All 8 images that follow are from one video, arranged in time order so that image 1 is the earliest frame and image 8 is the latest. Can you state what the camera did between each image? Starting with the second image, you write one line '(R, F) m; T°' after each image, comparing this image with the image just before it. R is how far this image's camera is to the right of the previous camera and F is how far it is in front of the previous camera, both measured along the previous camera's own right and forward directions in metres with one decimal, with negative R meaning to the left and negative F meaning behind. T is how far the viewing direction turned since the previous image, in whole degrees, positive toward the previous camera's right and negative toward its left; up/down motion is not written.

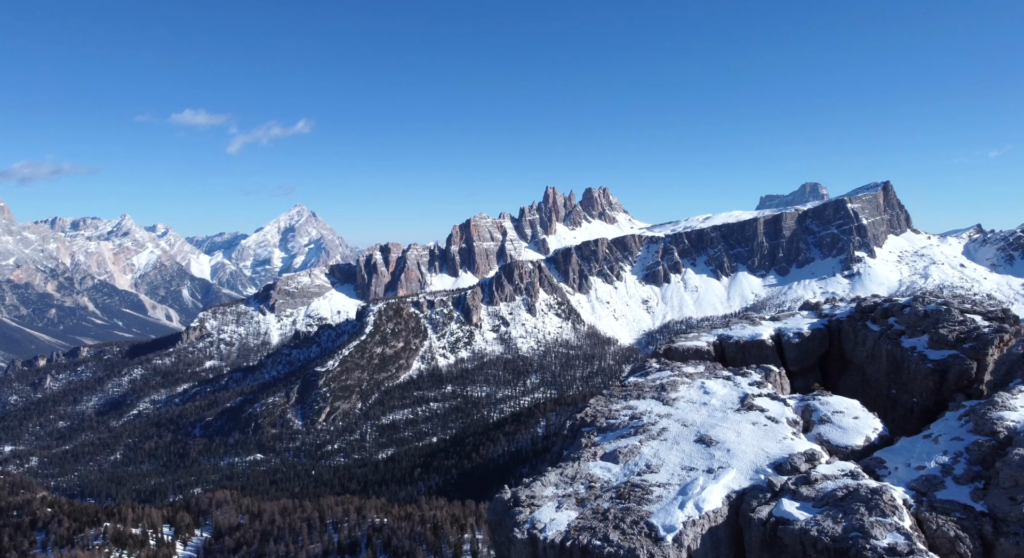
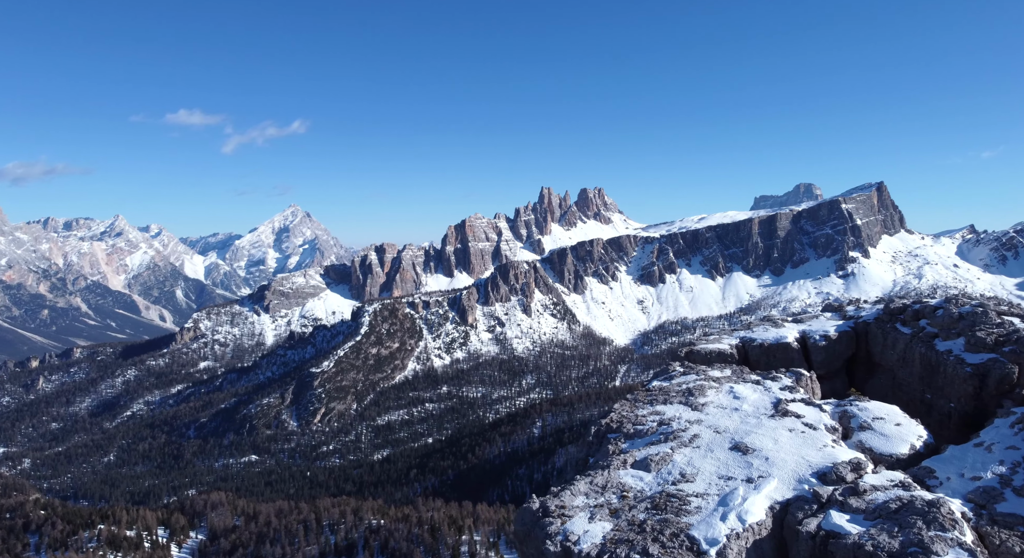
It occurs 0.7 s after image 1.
(-0.9, +0.8) m; 0°
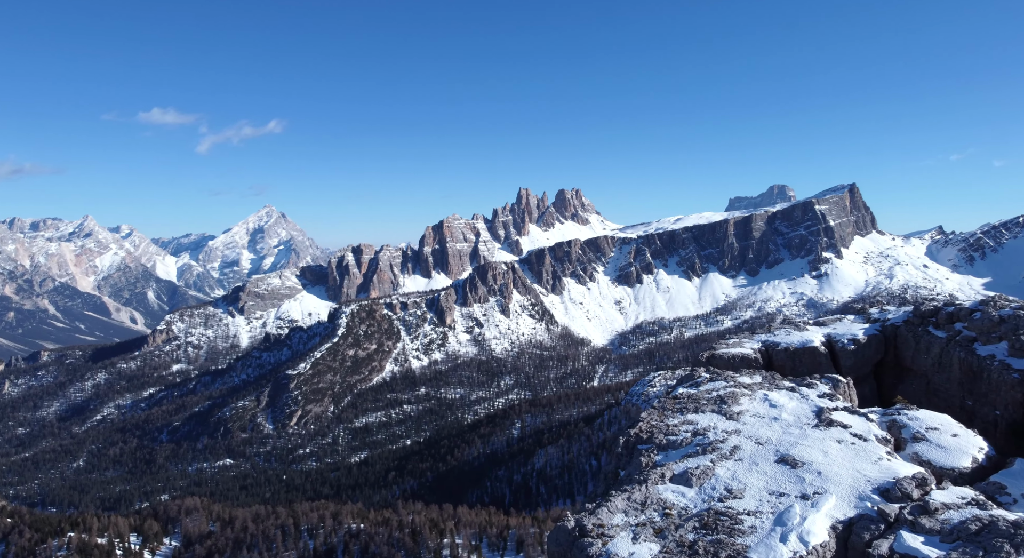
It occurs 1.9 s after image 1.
(-1.5, +1.5) m; +2°
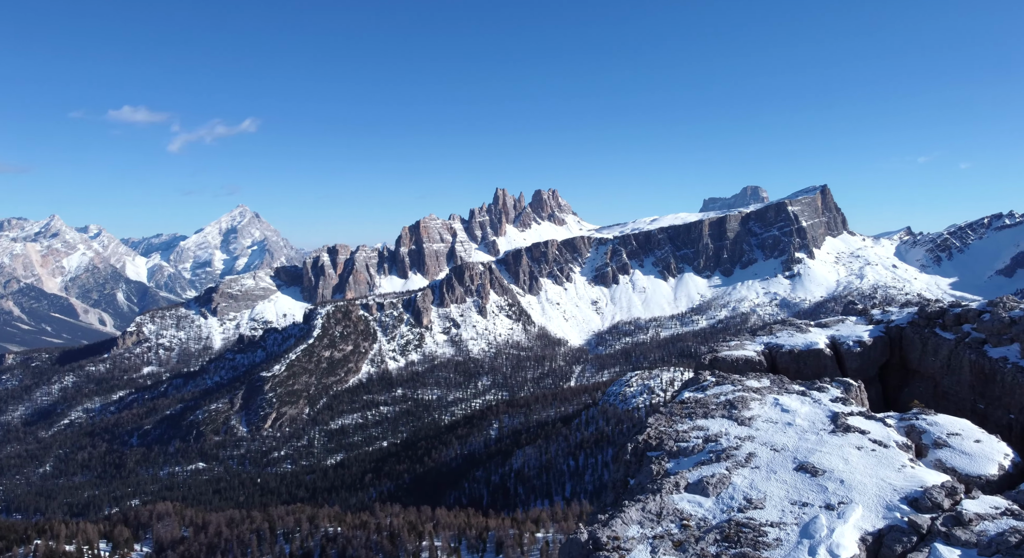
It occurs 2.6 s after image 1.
(-0.8, +0.9) m; +2°
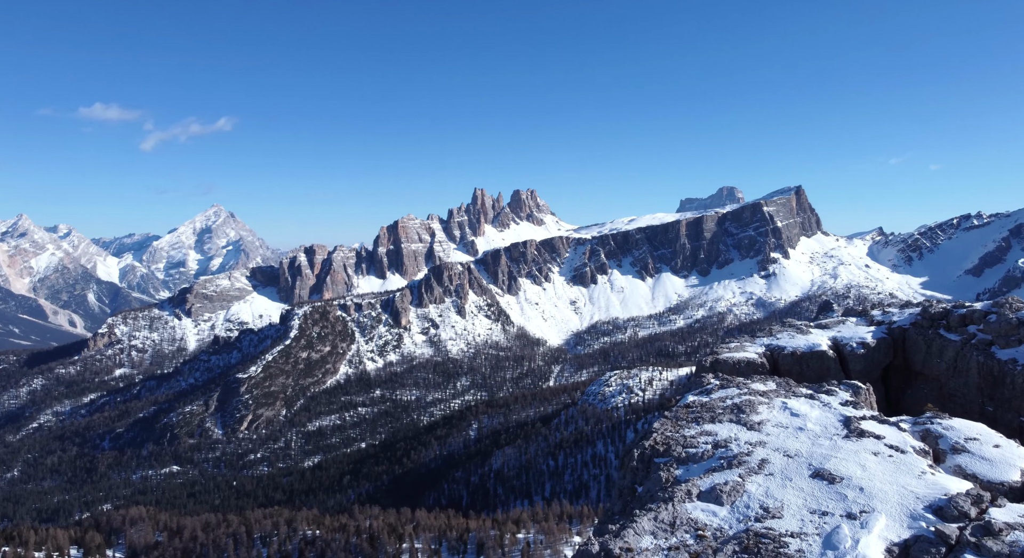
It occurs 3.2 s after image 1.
(-0.7, +0.8) m; +2°
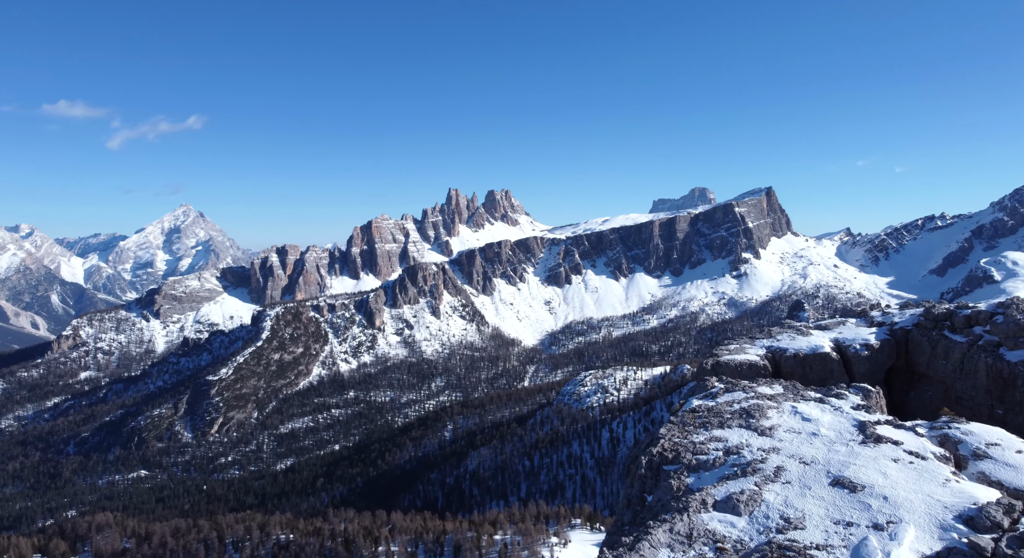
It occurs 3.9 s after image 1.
(-0.8, +0.9) m; +2°
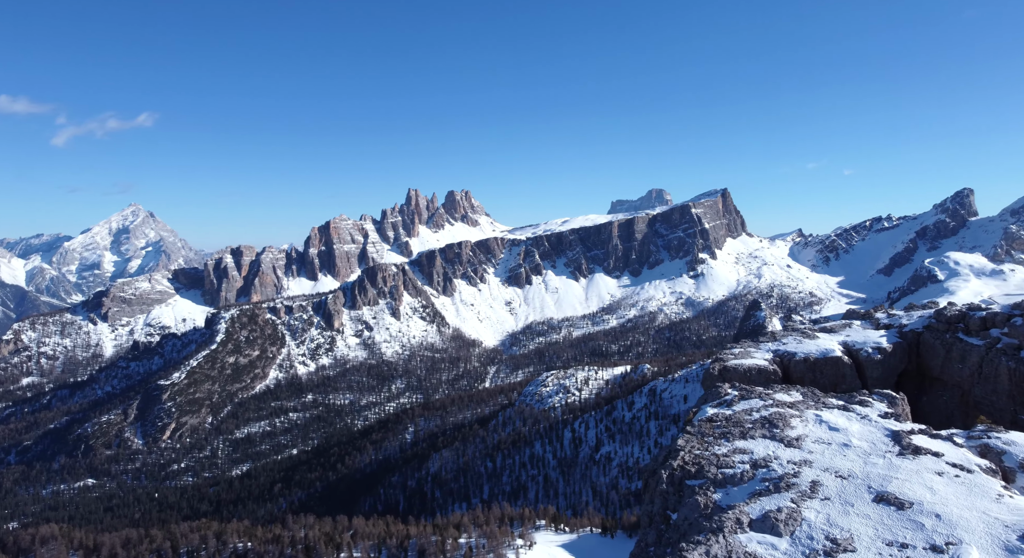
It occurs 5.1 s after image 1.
(-1.4, +1.6) m; +3°
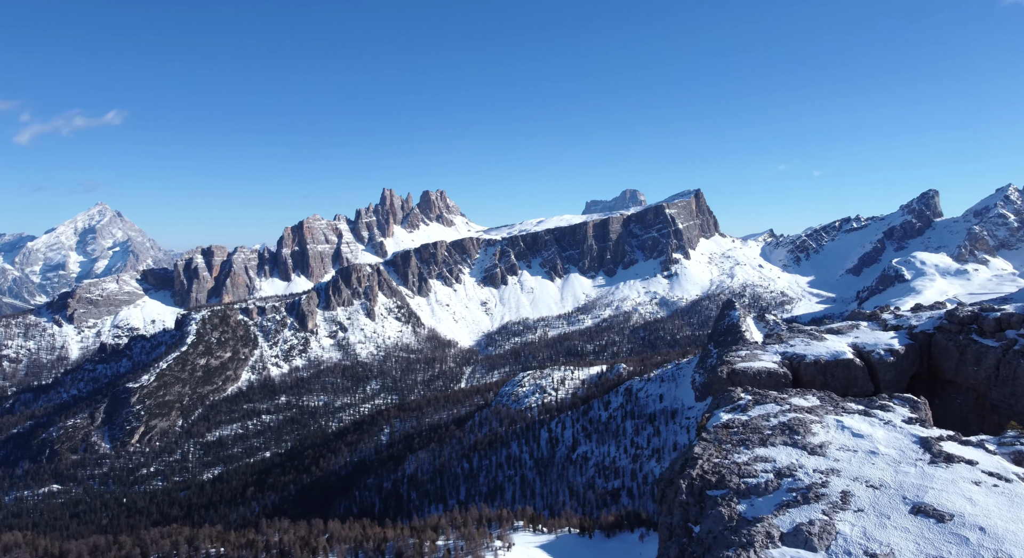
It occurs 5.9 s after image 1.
(-0.9, +1.1) m; +2°
